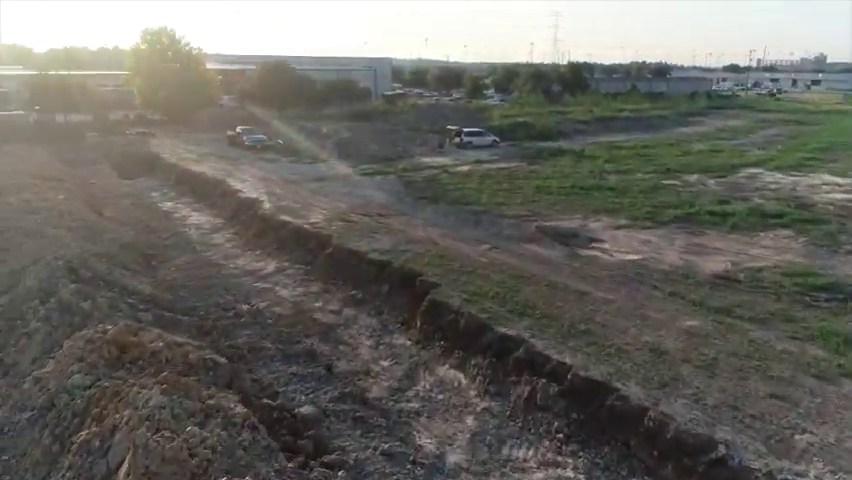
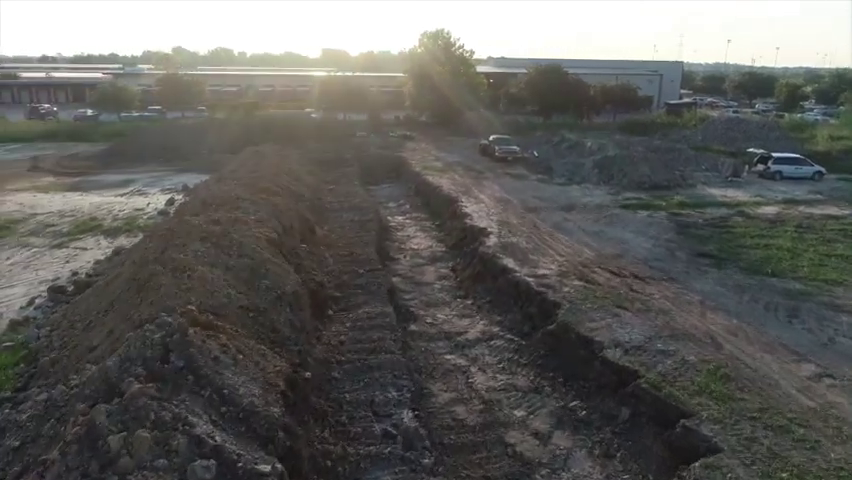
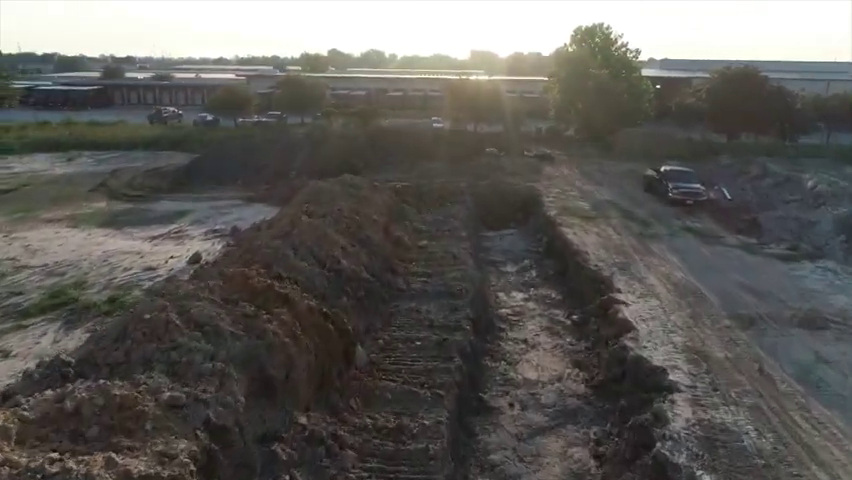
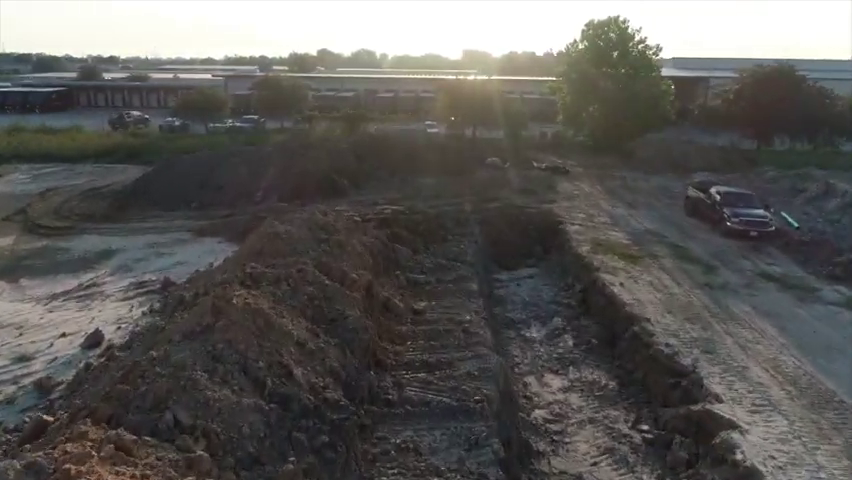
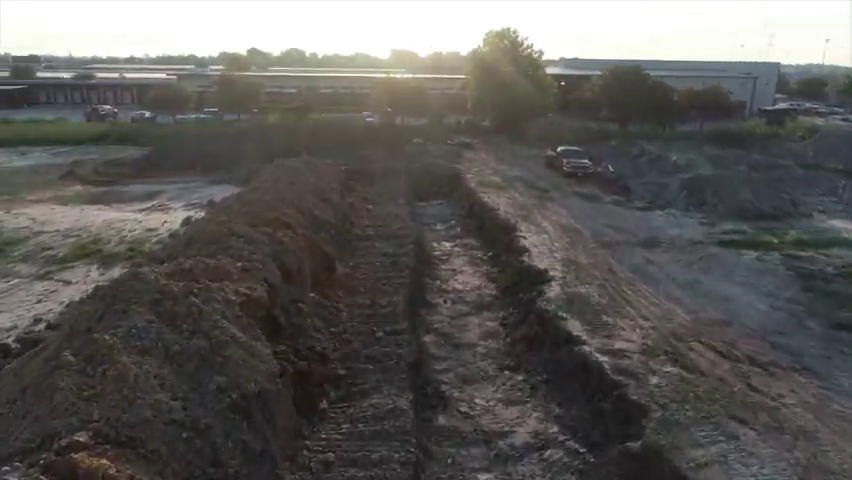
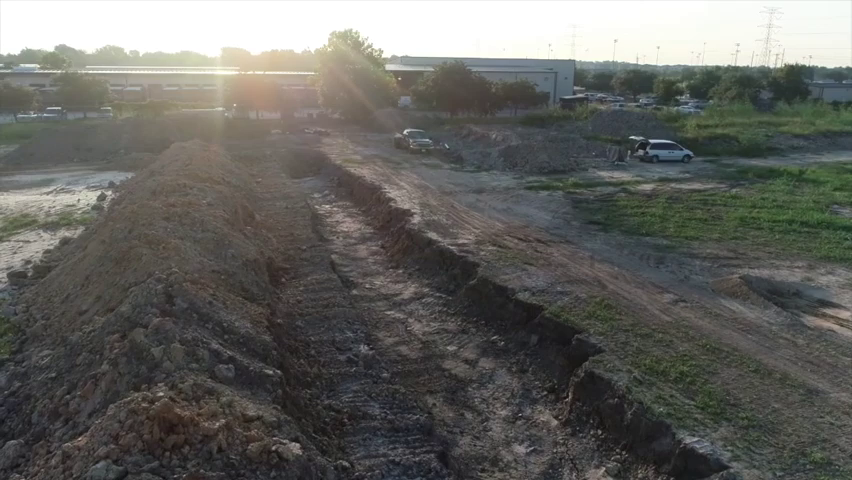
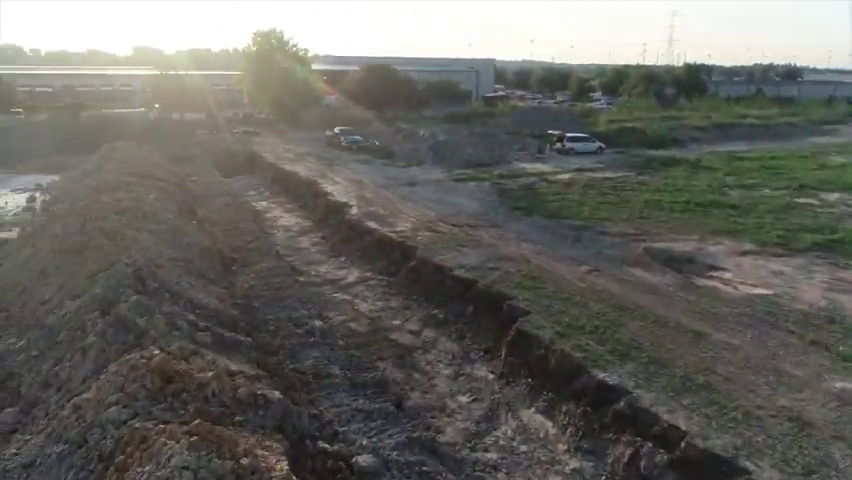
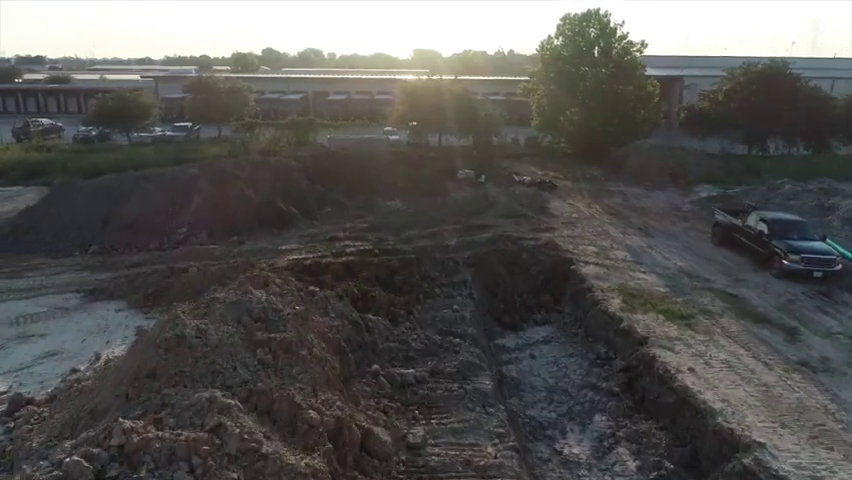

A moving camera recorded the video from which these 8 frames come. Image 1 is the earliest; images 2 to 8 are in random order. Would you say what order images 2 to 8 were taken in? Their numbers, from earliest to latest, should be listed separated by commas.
7, 6, 2, 5, 3, 4, 8
